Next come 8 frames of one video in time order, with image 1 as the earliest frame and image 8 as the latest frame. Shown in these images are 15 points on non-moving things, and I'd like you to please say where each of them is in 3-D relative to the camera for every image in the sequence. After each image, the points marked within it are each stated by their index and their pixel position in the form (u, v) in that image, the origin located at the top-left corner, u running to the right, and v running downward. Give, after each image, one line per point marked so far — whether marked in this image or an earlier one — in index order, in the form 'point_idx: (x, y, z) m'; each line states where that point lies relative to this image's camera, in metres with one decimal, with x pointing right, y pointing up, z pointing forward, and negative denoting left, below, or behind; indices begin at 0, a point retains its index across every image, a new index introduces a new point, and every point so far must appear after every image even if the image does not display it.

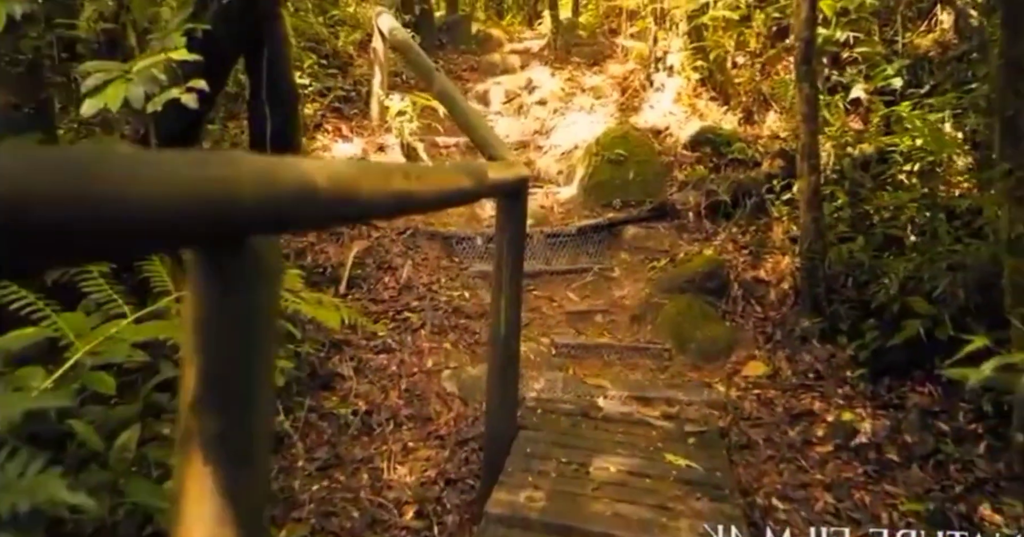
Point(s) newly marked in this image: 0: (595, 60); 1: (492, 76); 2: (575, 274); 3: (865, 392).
0: (+0.5, +1.3, +5.2) m
1: (-0.1, +1.1, +5.1) m
2: (+0.2, 0.0, +3.4) m
3: (+1.1, -0.4, +2.6) m
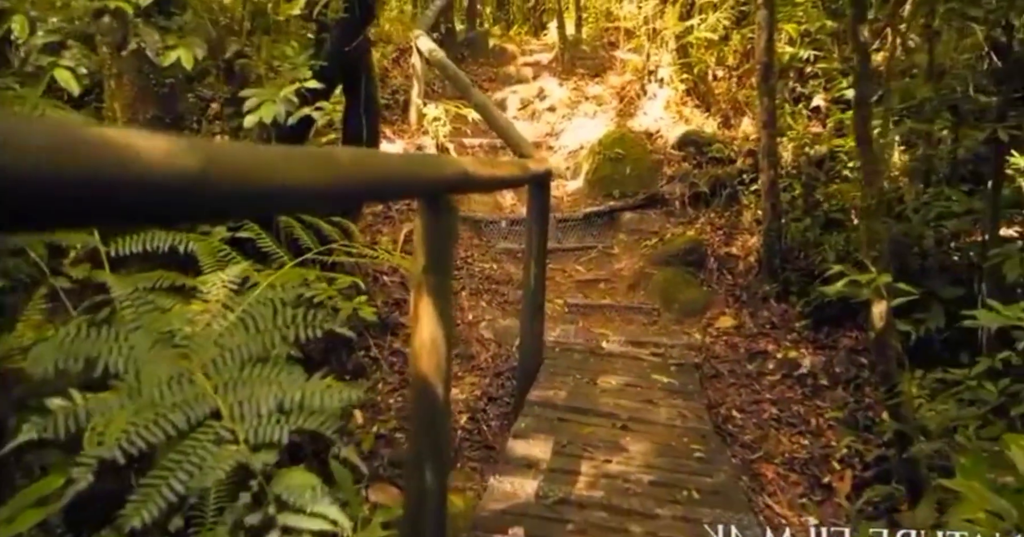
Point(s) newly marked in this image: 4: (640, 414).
0: (+0.6, +1.4, +5.9) m
1: (0.0, +1.2, +5.9) m
2: (+0.3, +0.1, +4.1) m
3: (+1.2, -0.3, +3.3) m
4: (+0.4, -0.4, +2.4) m
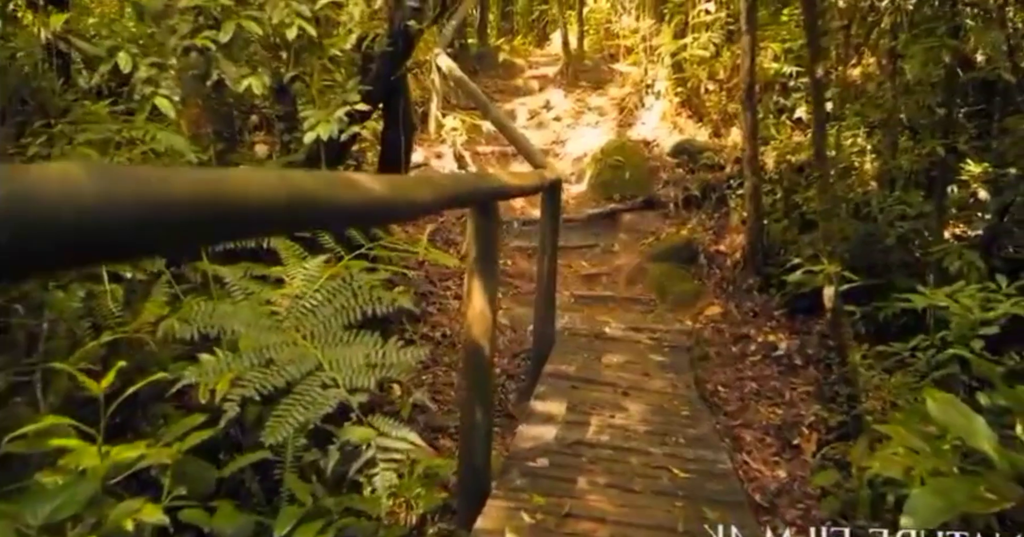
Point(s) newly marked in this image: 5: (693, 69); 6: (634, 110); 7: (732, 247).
0: (+0.7, +1.4, +6.4) m
1: (+0.1, +1.3, +6.3) m
2: (+0.4, +0.1, +4.6) m
3: (+1.2, -0.2, +3.8) m
4: (+0.4, -0.4, +2.9) m
5: (+1.1, +1.2, +5.3) m
6: (+0.8, +1.1, +5.8) m
7: (+1.1, +0.1, +4.4) m
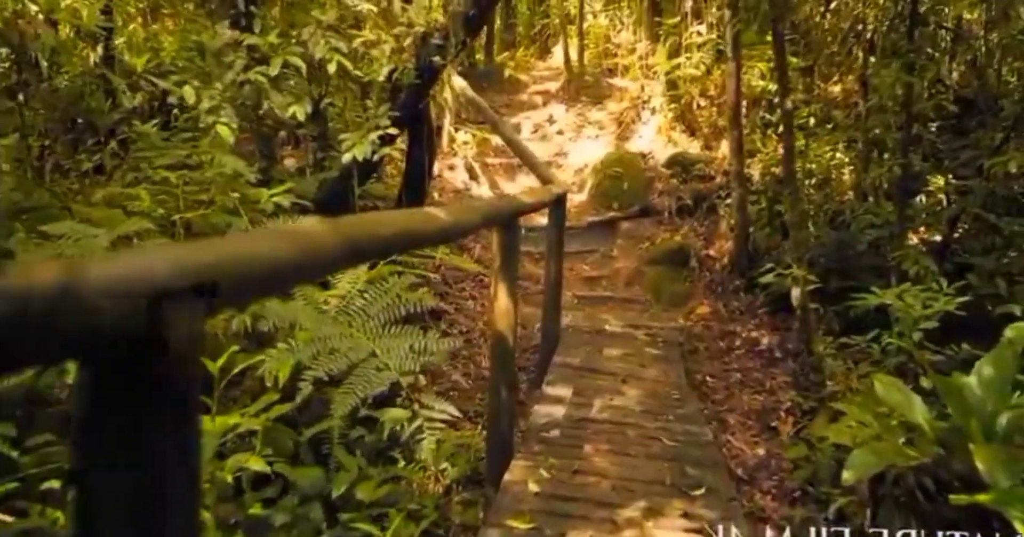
0: (+0.7, +1.4, +6.8) m
1: (+0.1, +1.2, +6.8) m
2: (+0.4, +0.1, +5.0) m
3: (+1.3, -0.2, +4.2) m
4: (+0.5, -0.4, +3.3) m
5: (+1.2, +1.2, +5.7) m
6: (+0.9, +1.1, +6.2) m
7: (+1.2, +0.1, +4.8) m
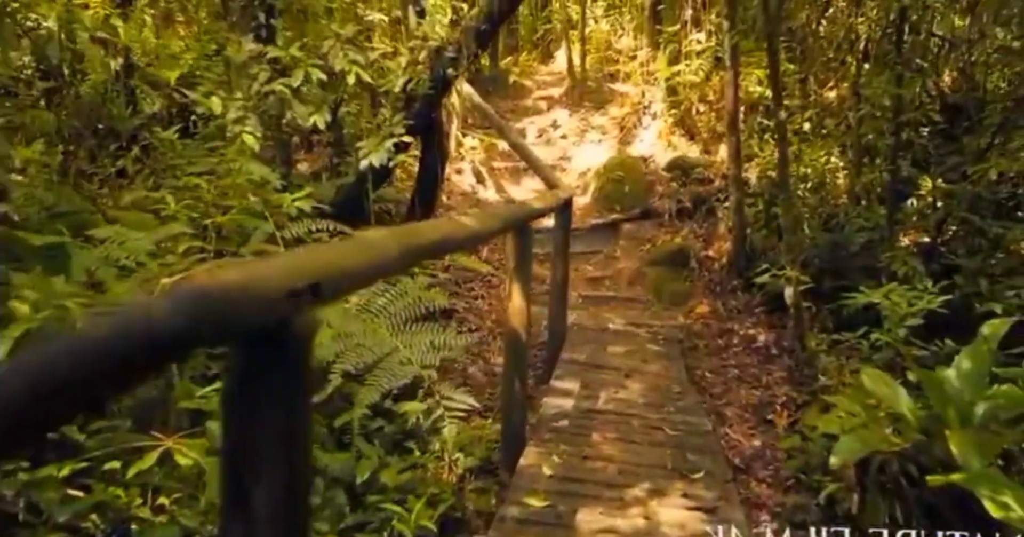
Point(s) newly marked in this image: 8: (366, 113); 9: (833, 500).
0: (+0.7, +1.4, +7.0) m
1: (+0.1, +1.2, +6.9) m
2: (+0.5, +0.1, +5.2) m
3: (+1.3, -0.3, +4.4) m
4: (+0.5, -0.4, +3.5) m
5: (+1.2, +1.2, +5.9) m
6: (+0.9, +1.0, +6.4) m
7: (+1.2, +0.1, +5.0) m
8: (-0.6, +0.7, +3.7) m
9: (+1.0, -0.8, +2.8) m
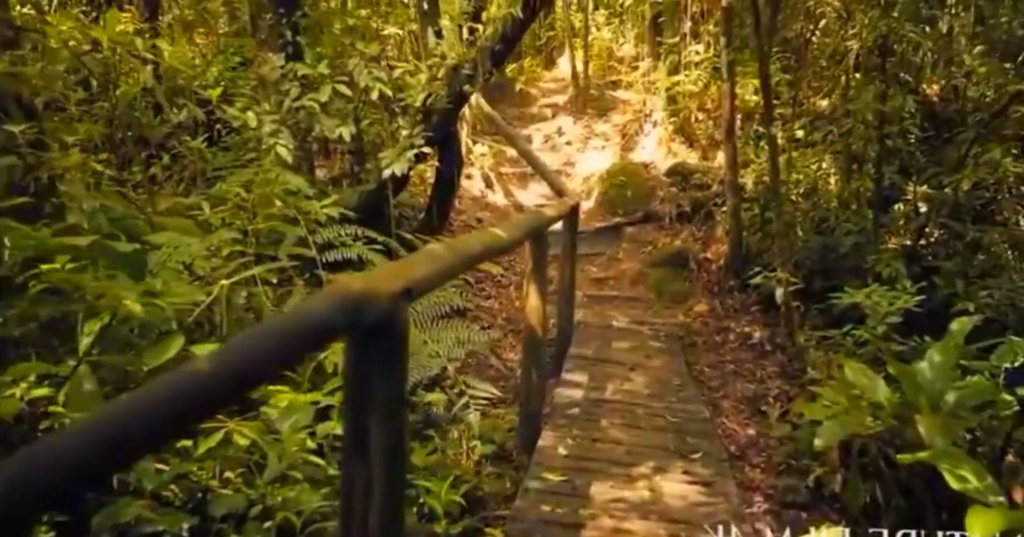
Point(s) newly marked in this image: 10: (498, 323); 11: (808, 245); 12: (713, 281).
0: (+0.8, +1.4, +7.3) m
1: (+0.2, +1.2, +7.2) m
2: (+0.5, +0.1, +5.5) m
3: (+1.4, -0.3, +4.7) m
4: (+0.6, -0.4, +3.7) m
5: (+1.3, +1.2, +6.2) m
6: (+1.0, +1.0, +6.7) m
7: (+1.3, +0.1, +5.3) m
8: (-0.6, +0.7, +4.0) m
9: (+1.1, -0.8, +3.0) m
10: (-0.1, -0.3, +4.3) m
11: (+1.6, +0.1, +4.6) m
12: (+1.2, -0.1, +5.1) m
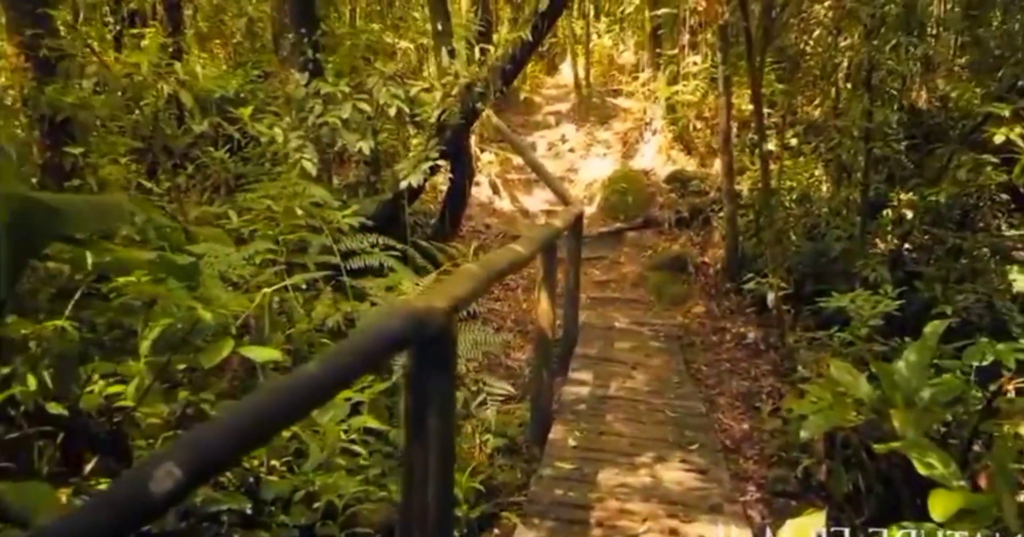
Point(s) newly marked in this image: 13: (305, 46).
0: (+0.8, +1.3, +7.5) m
1: (+0.2, +1.2, +7.5) m
2: (+0.6, +0.1, +5.7) m
3: (+1.4, -0.3, +4.9) m
4: (+0.6, -0.4, +4.0) m
5: (+1.3, +1.2, +6.4) m
6: (+1.0, +1.0, +6.9) m
7: (+1.3, +0.1, +5.5) m
8: (-0.5, +0.6, +4.2) m
9: (+1.1, -0.8, +3.3) m
10: (0.0, -0.3, +4.6) m
11: (+1.7, +0.1, +4.8) m
12: (+1.3, -0.1, +5.4) m
13: (-1.0, +1.1, +4.2) m
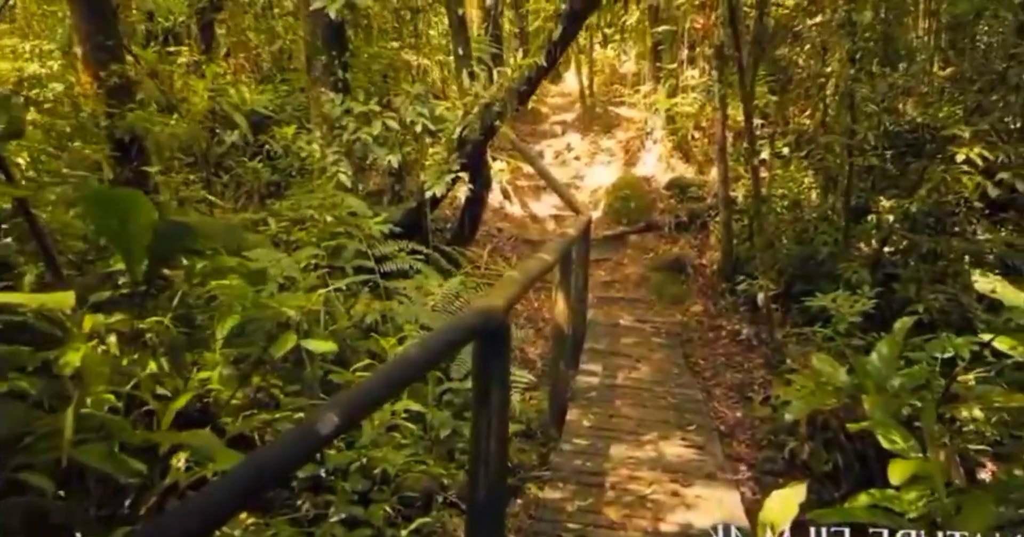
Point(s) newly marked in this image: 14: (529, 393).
0: (+0.9, +1.3, +8.0) m
1: (+0.3, +1.2, +7.9) m
2: (+0.7, +0.1, +6.1) m
3: (+1.5, -0.3, +5.4) m
4: (+0.7, -0.5, +4.4) m
5: (+1.4, +1.2, +6.8) m
6: (+1.1, +1.0, +7.3) m
7: (+1.4, +0.1, +5.9) m
8: (-0.5, +0.6, +4.6) m
9: (+1.2, -0.8, +3.7) m
10: (0.0, -0.3, +5.0) m
11: (+1.7, +0.1, +5.3) m
12: (+1.3, -0.1, +5.8) m
13: (-0.9, +1.1, +4.6) m
14: (+0.1, -0.6, +3.9) m
